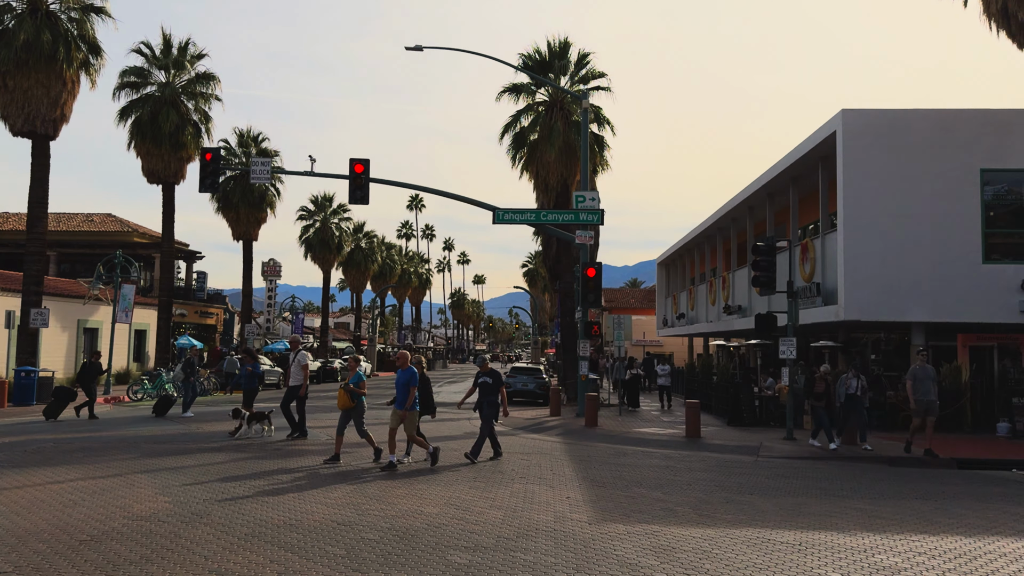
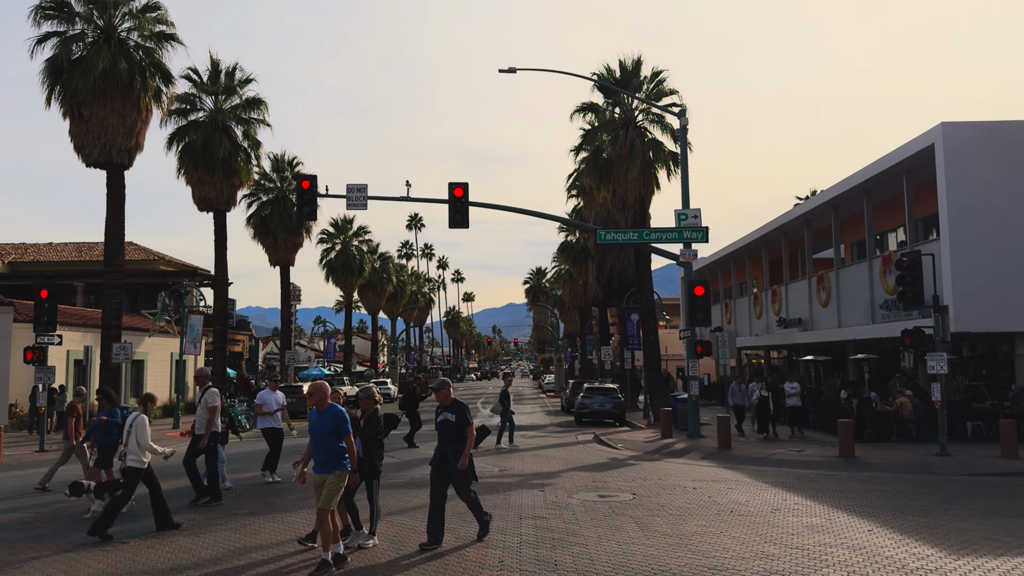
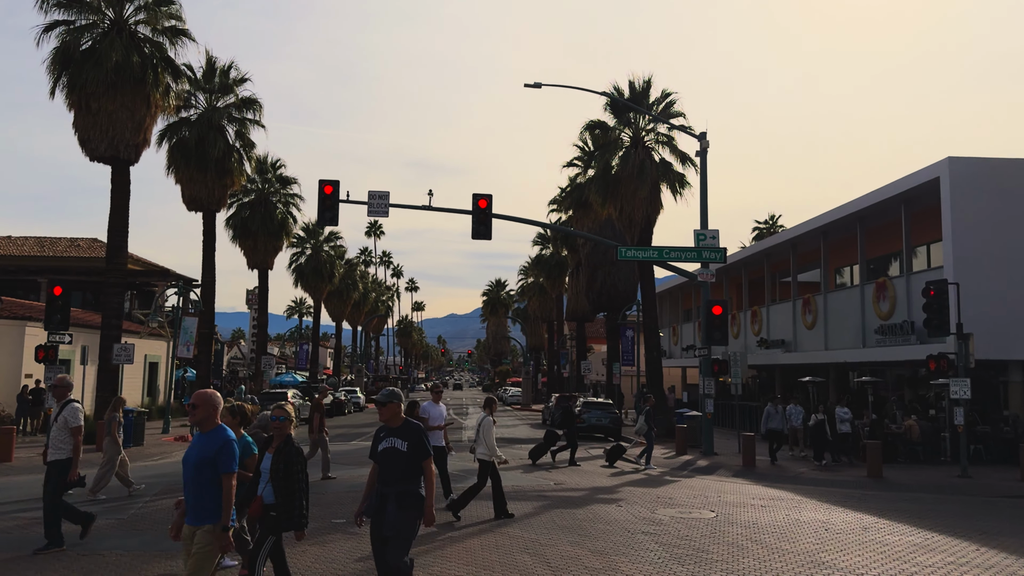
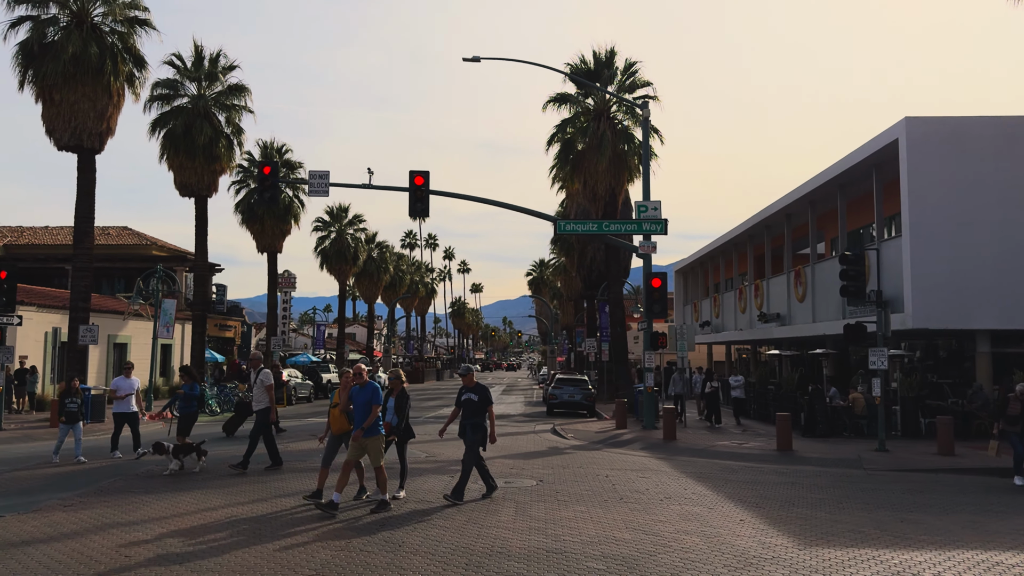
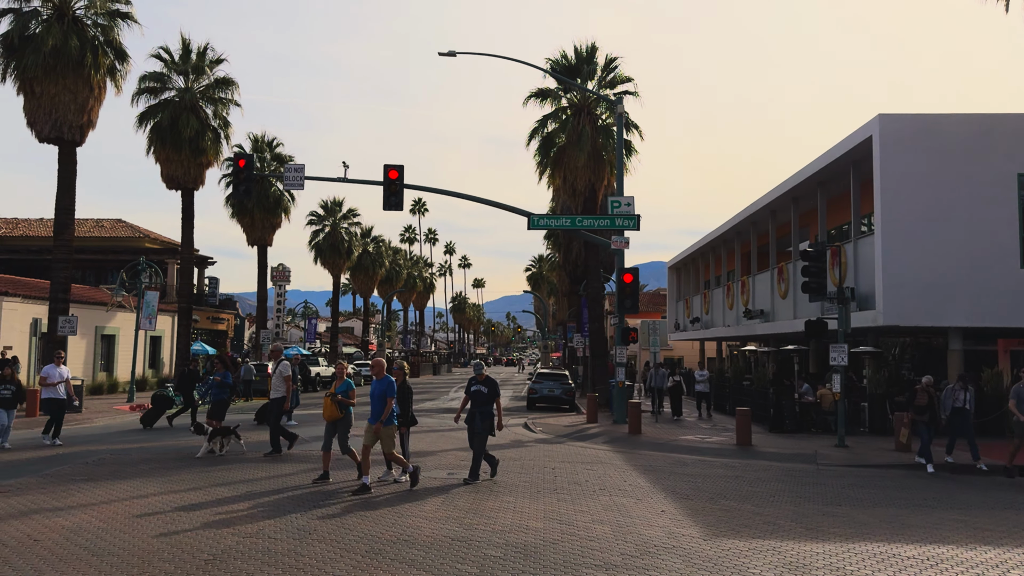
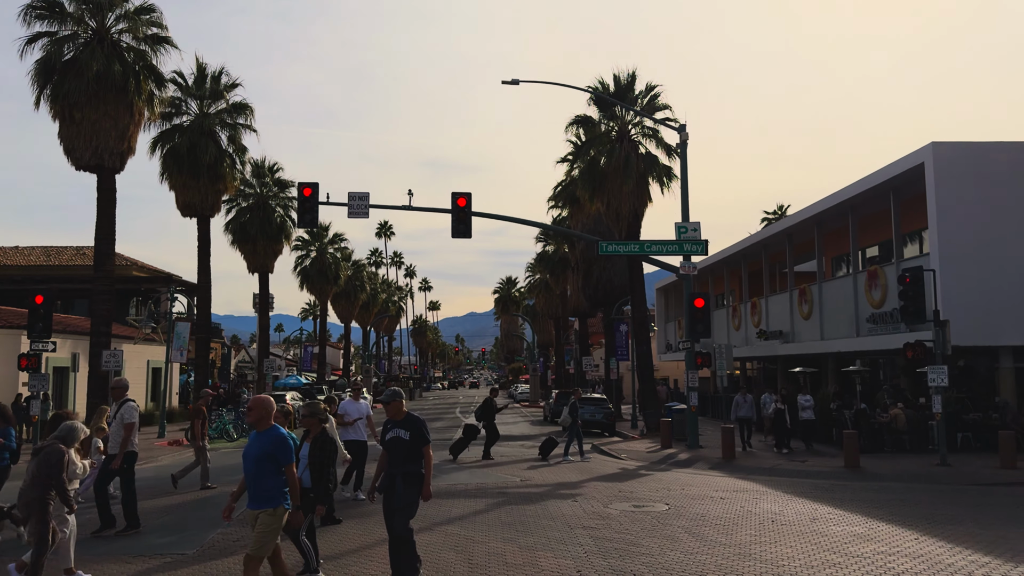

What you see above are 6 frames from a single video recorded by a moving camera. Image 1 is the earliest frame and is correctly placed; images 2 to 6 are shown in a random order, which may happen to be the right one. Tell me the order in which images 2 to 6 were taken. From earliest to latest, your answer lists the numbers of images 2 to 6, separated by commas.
5, 4, 2, 6, 3
